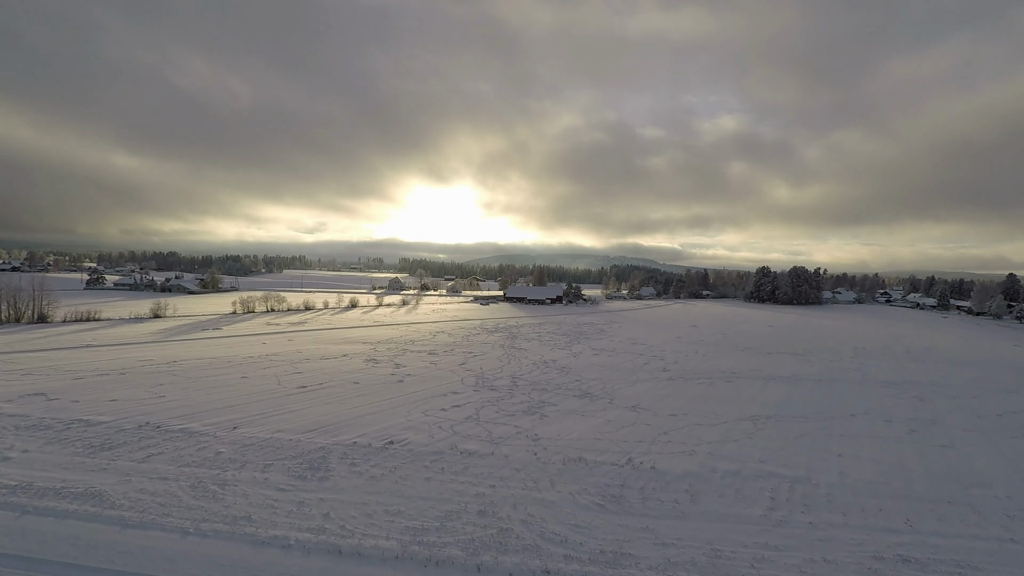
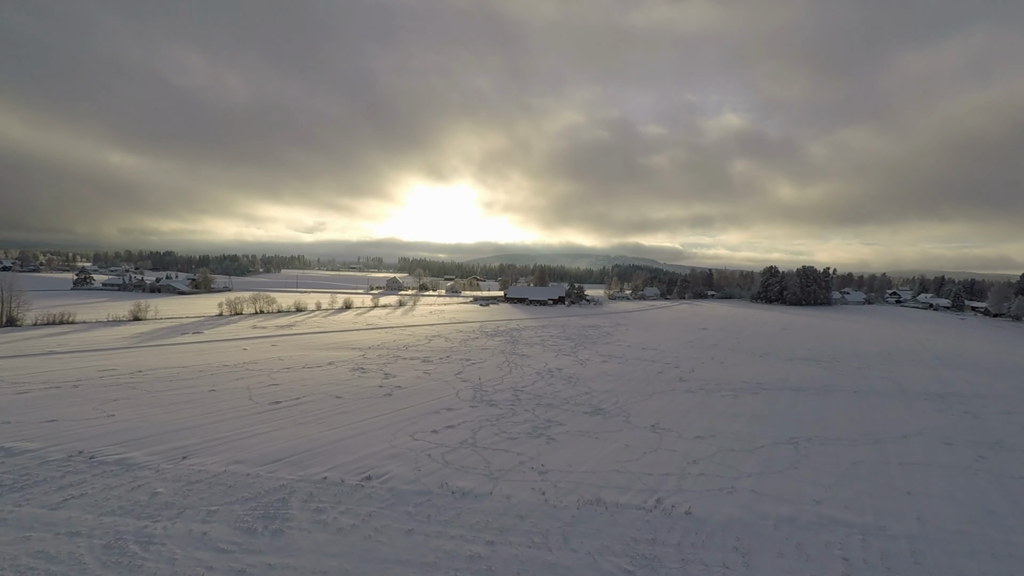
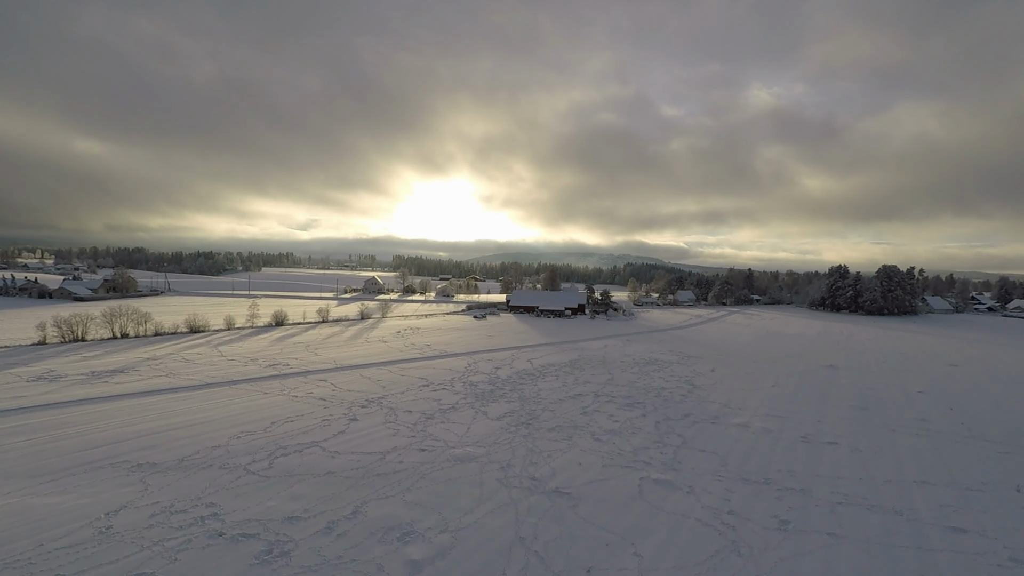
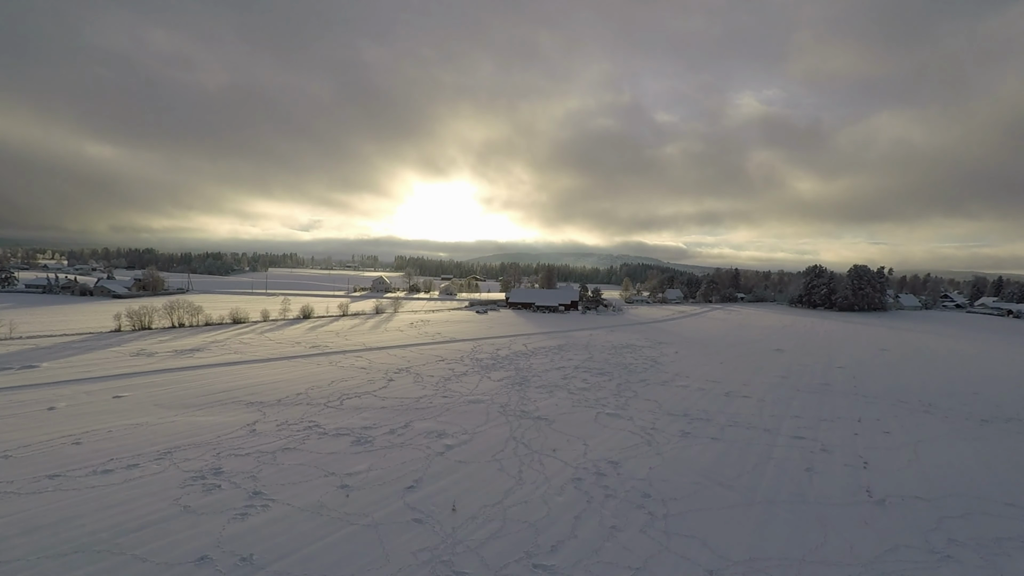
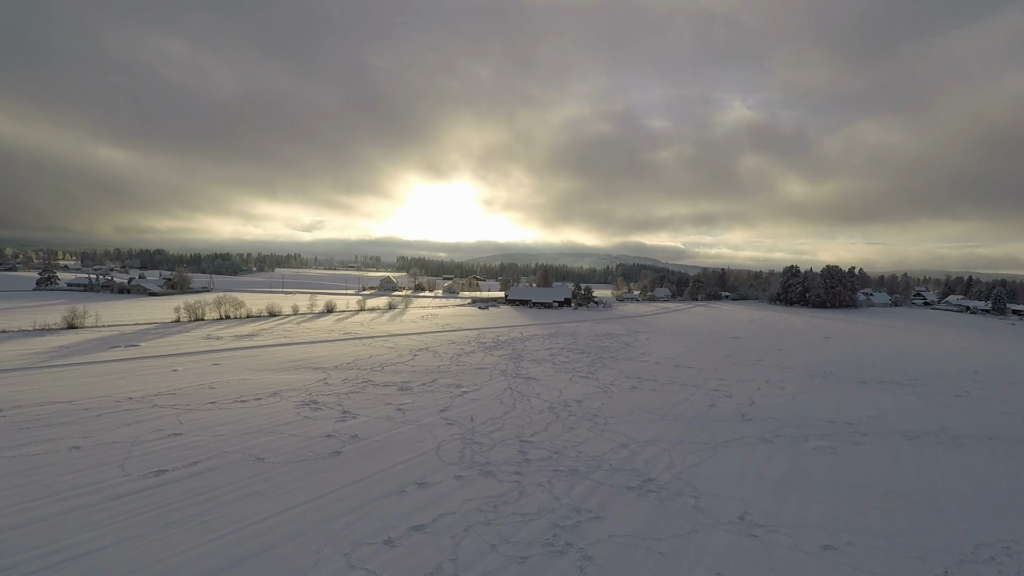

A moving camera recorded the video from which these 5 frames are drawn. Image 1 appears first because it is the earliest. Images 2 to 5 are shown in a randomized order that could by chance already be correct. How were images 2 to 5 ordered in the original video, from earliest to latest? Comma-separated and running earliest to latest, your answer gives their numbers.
2, 5, 4, 3
